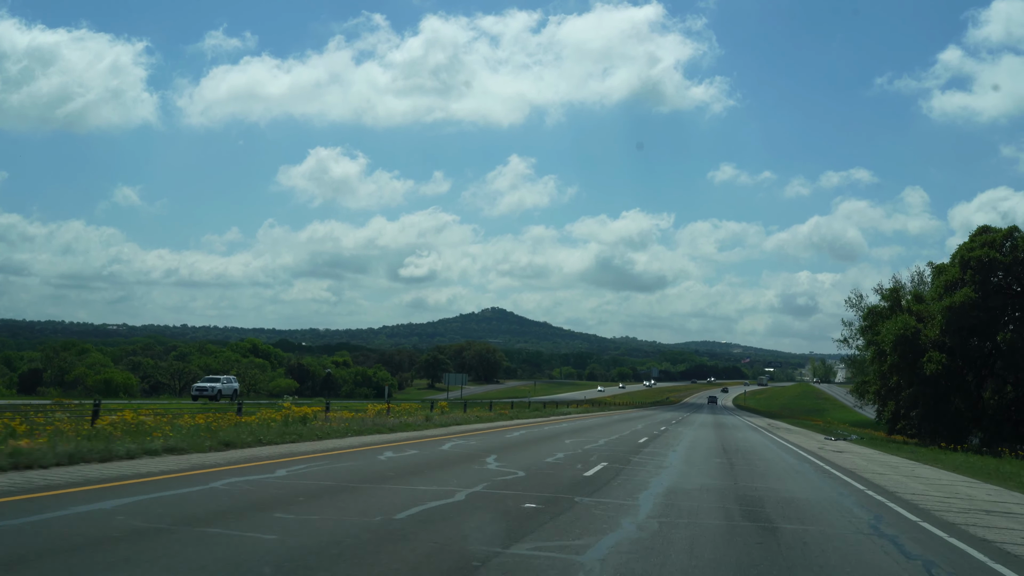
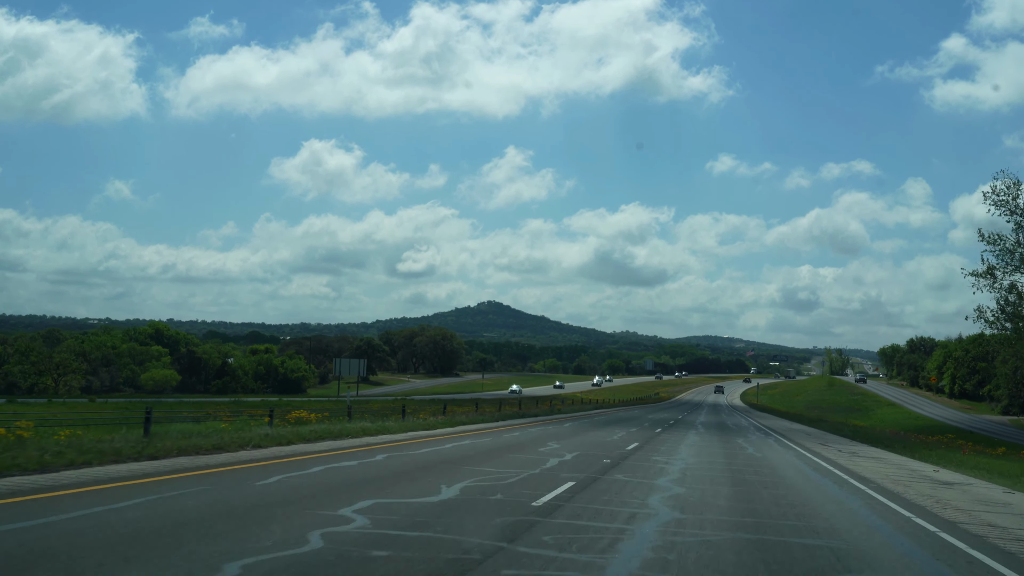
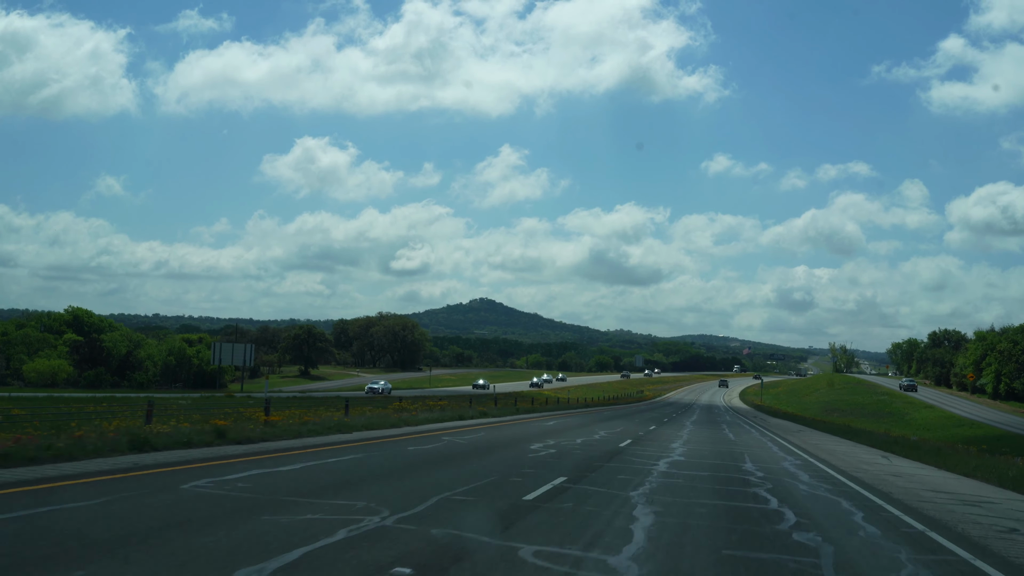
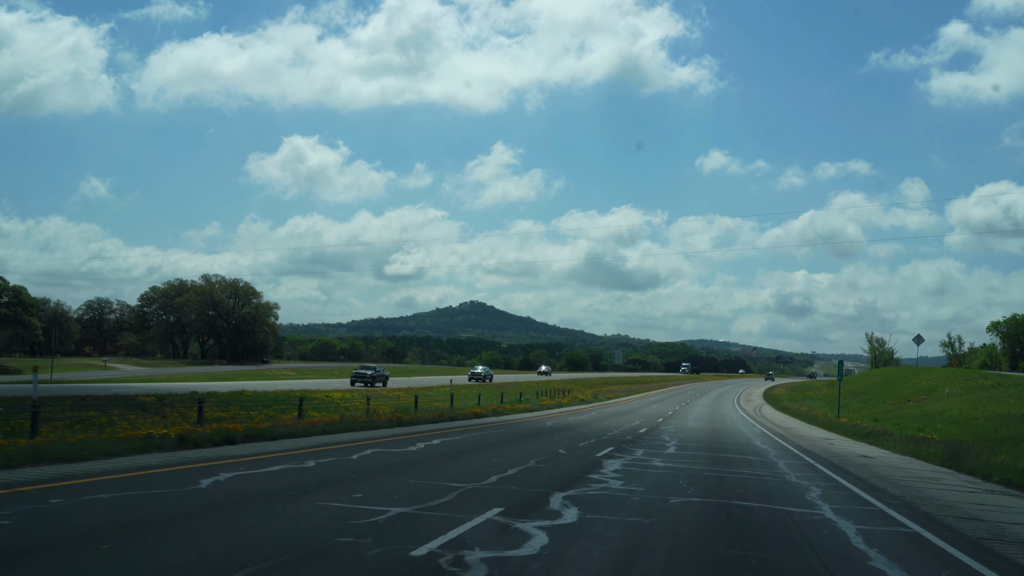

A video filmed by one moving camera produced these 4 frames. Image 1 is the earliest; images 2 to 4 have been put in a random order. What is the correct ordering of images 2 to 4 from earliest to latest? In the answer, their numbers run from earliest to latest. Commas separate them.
2, 3, 4
